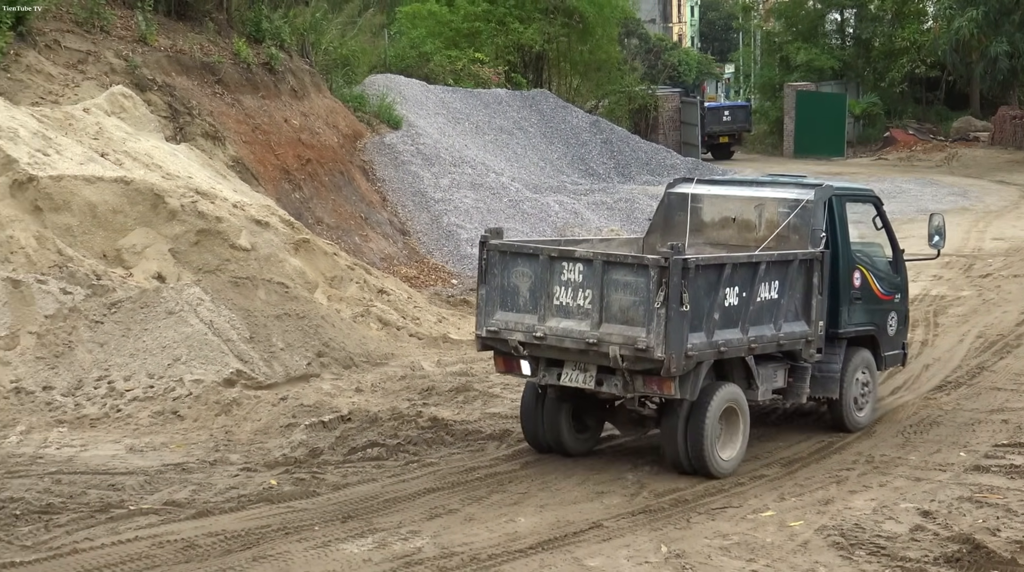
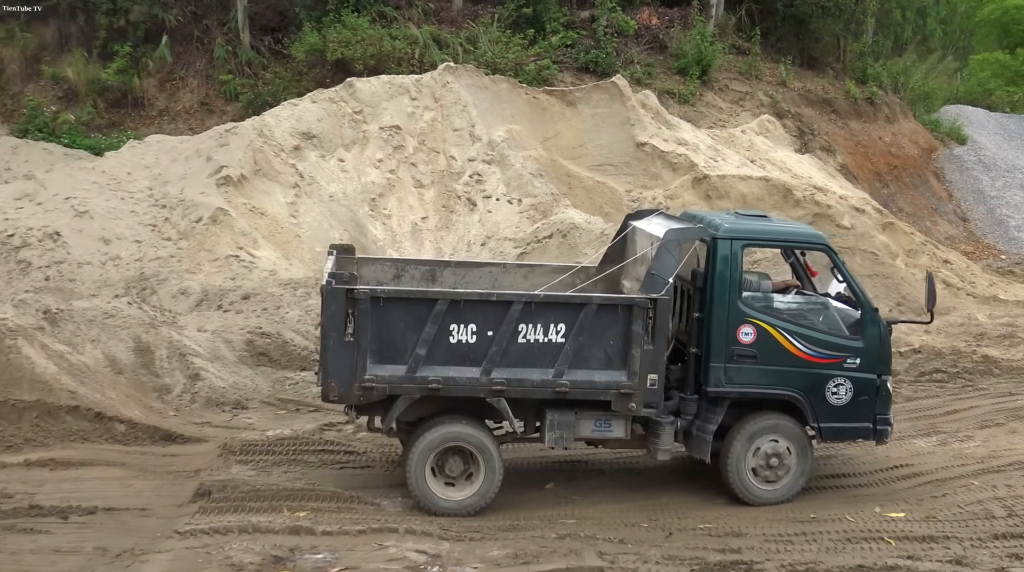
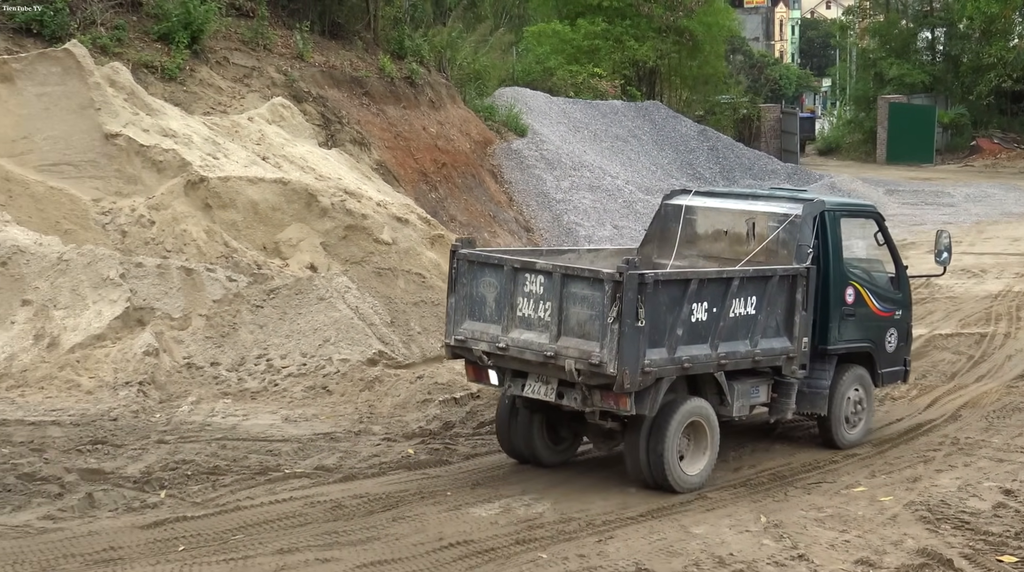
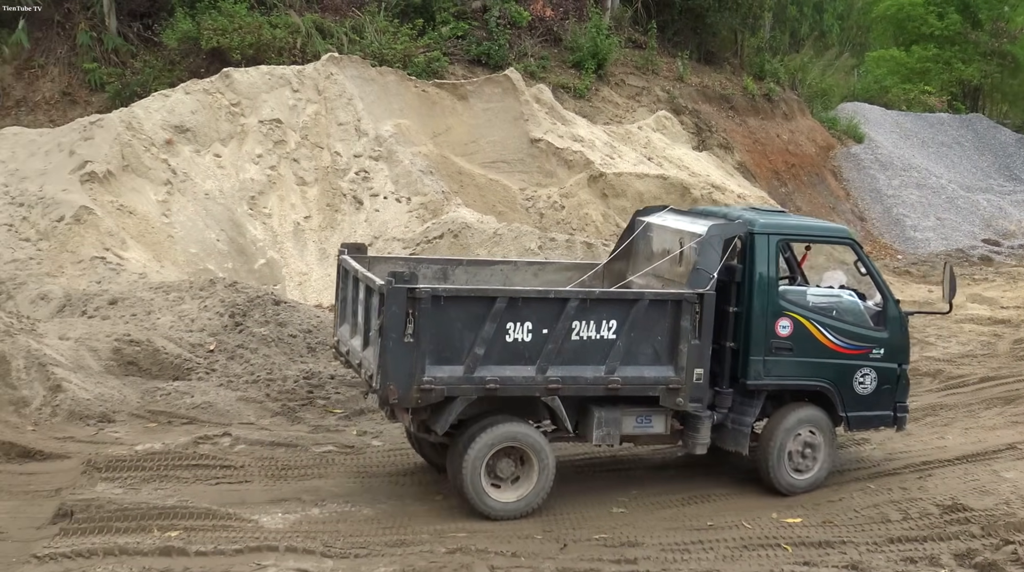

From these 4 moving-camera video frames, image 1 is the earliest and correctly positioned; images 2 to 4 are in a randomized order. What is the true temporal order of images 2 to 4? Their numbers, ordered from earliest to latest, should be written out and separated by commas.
3, 4, 2
